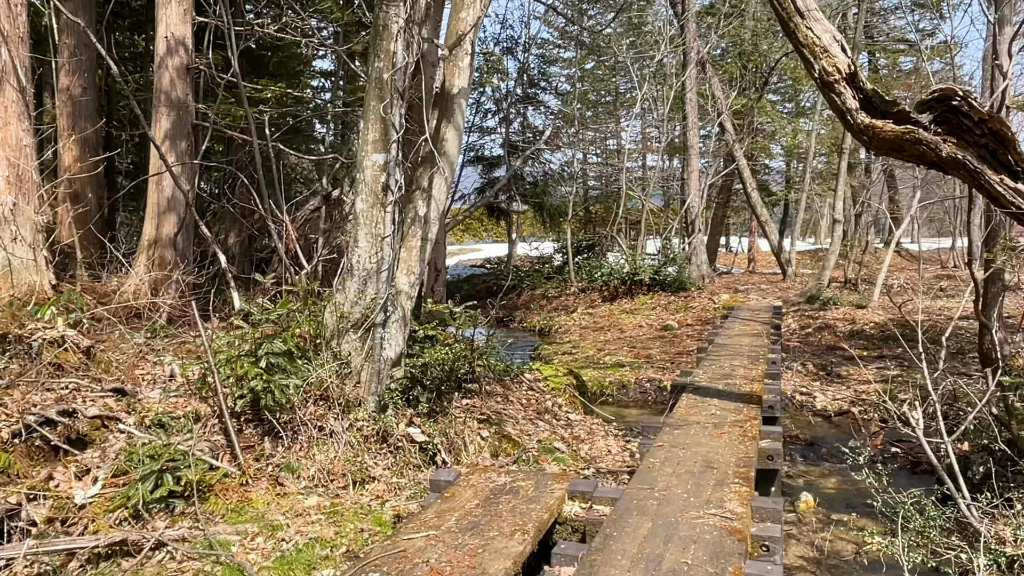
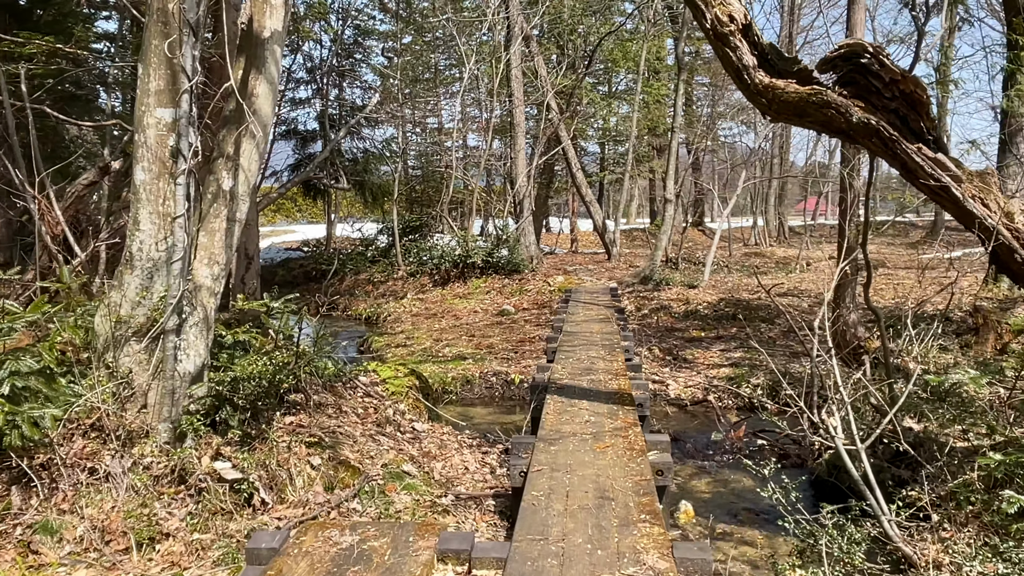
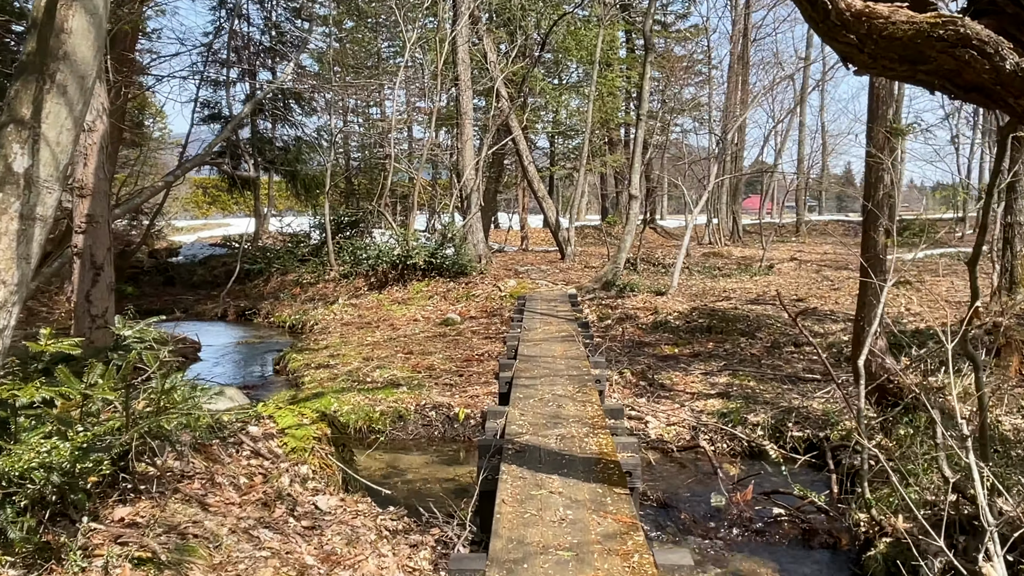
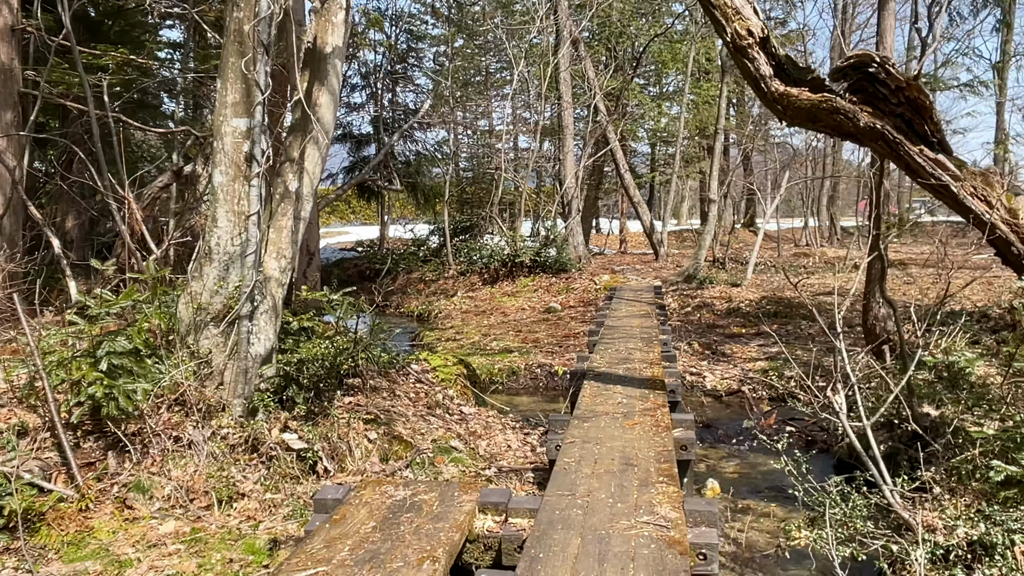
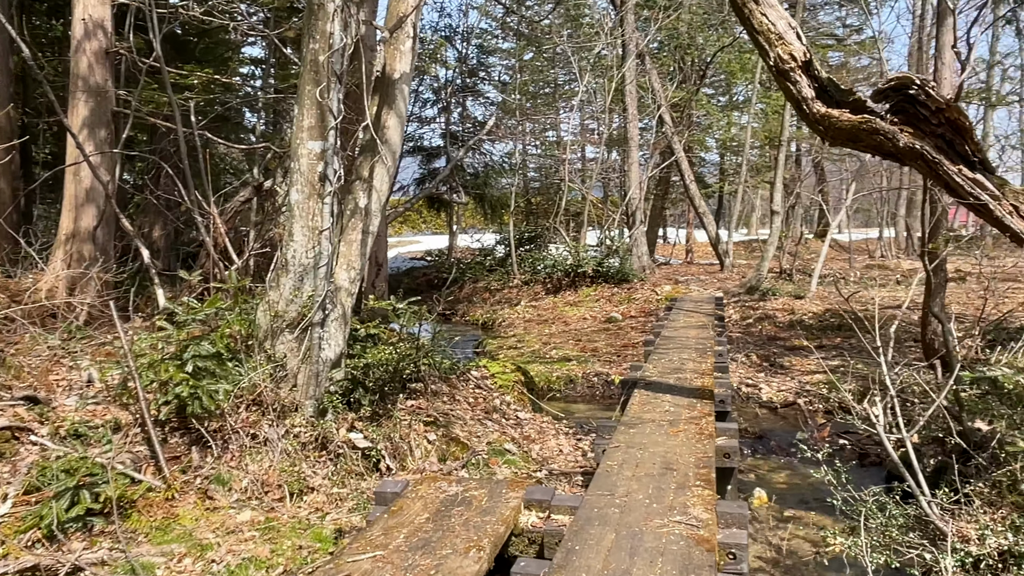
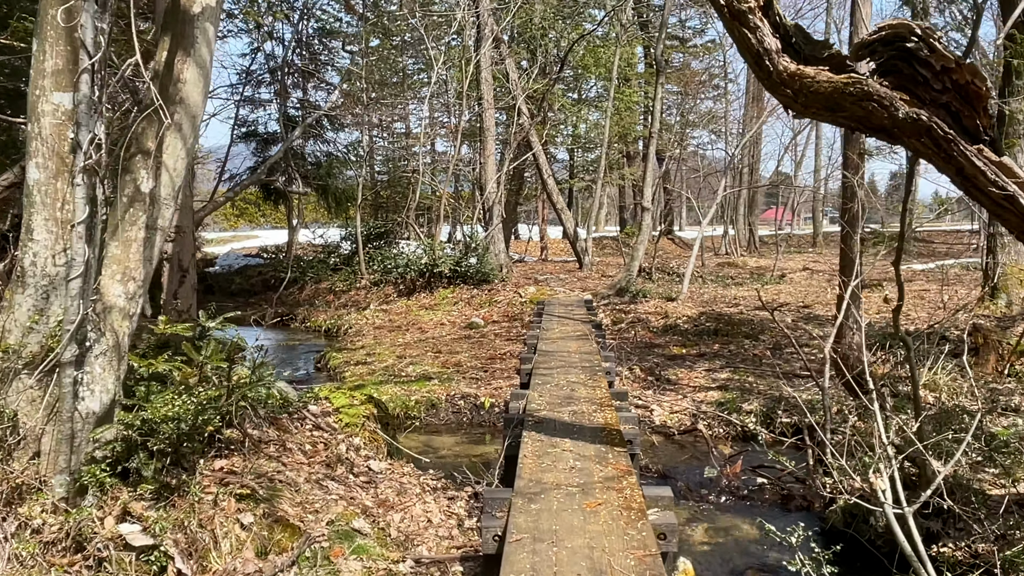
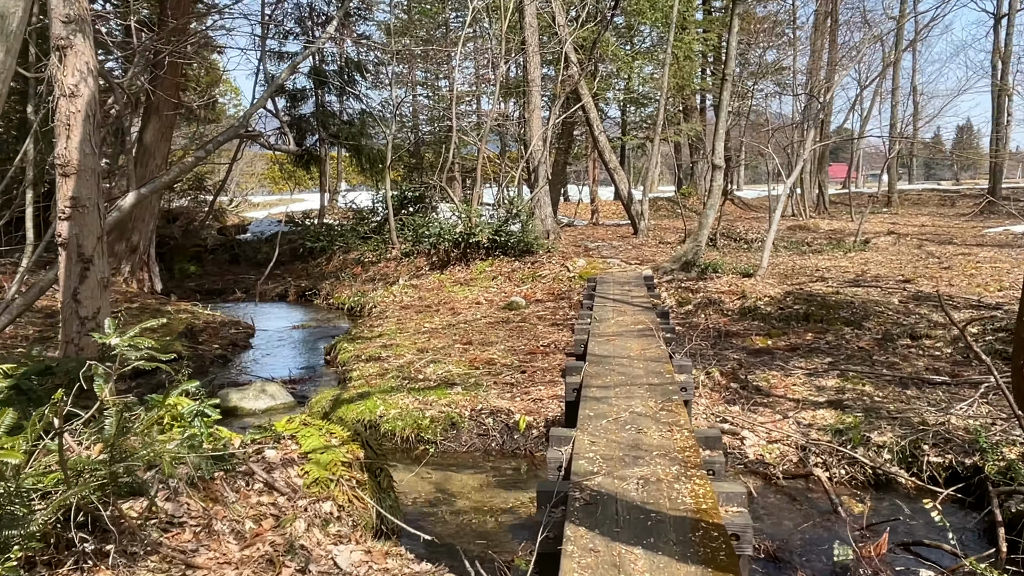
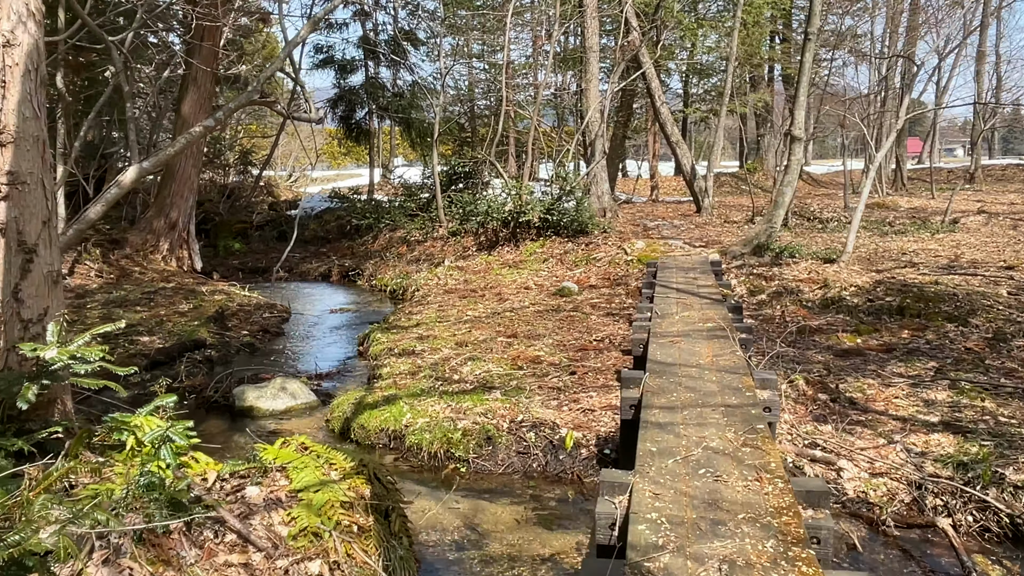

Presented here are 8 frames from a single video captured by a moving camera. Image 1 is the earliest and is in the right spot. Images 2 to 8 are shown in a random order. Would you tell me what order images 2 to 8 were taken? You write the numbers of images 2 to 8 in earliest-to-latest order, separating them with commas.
5, 4, 2, 6, 3, 7, 8
